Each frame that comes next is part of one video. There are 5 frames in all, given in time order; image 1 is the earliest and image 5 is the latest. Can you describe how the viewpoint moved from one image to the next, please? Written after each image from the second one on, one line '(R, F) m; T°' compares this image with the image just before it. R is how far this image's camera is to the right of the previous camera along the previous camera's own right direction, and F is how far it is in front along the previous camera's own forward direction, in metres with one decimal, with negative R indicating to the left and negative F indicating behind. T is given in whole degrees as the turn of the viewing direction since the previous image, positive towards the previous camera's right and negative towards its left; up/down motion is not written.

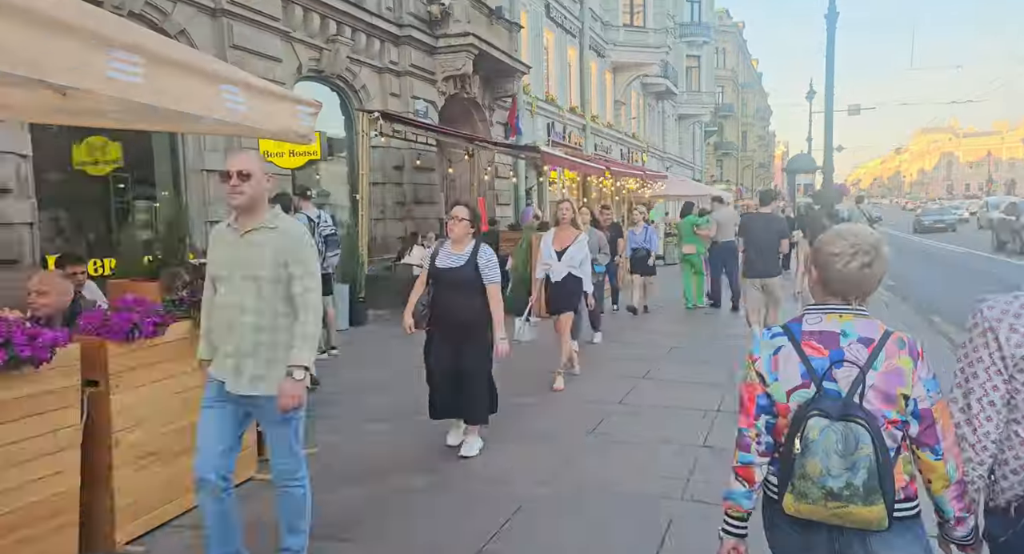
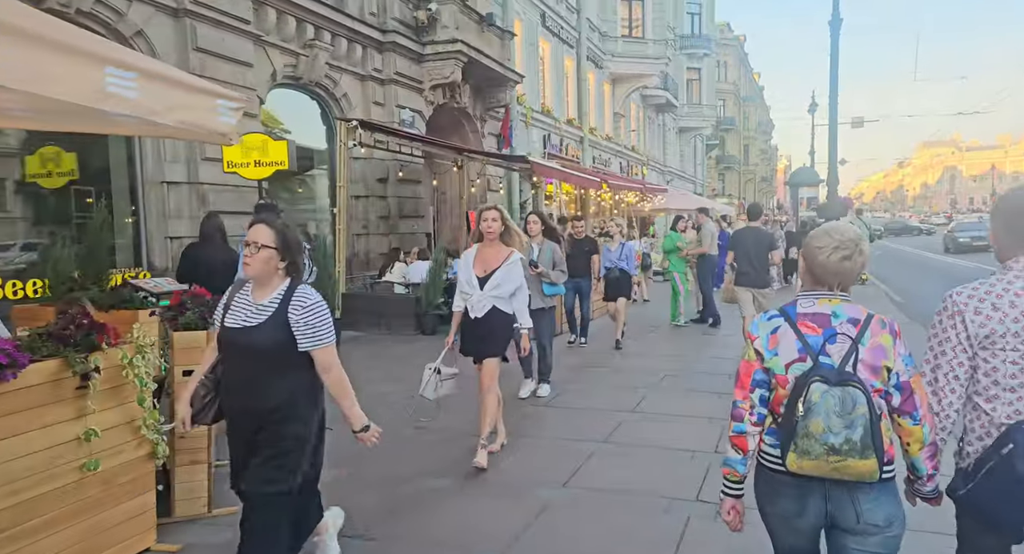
(+0.2, +0.8) m; 0°
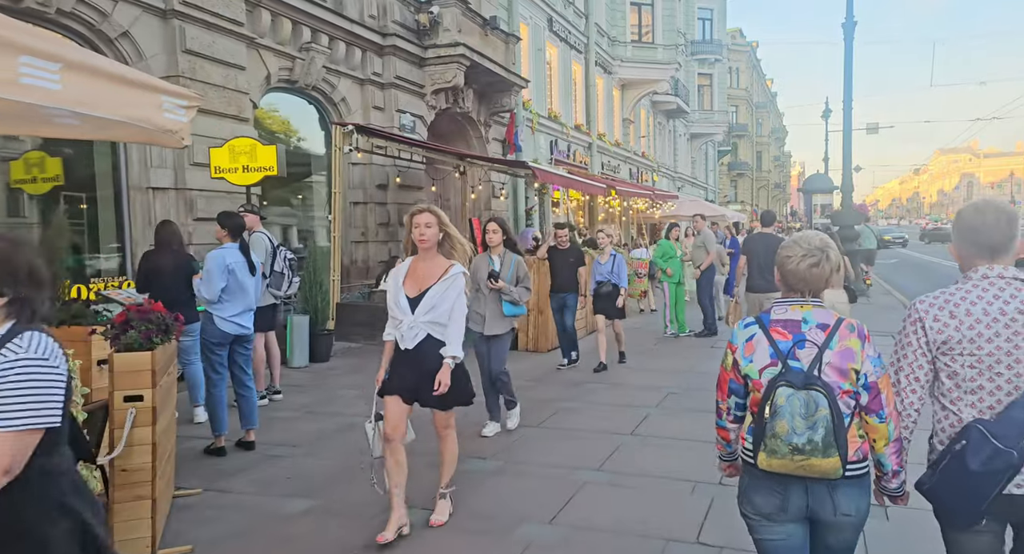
(+0.2, +0.4) m; -1°
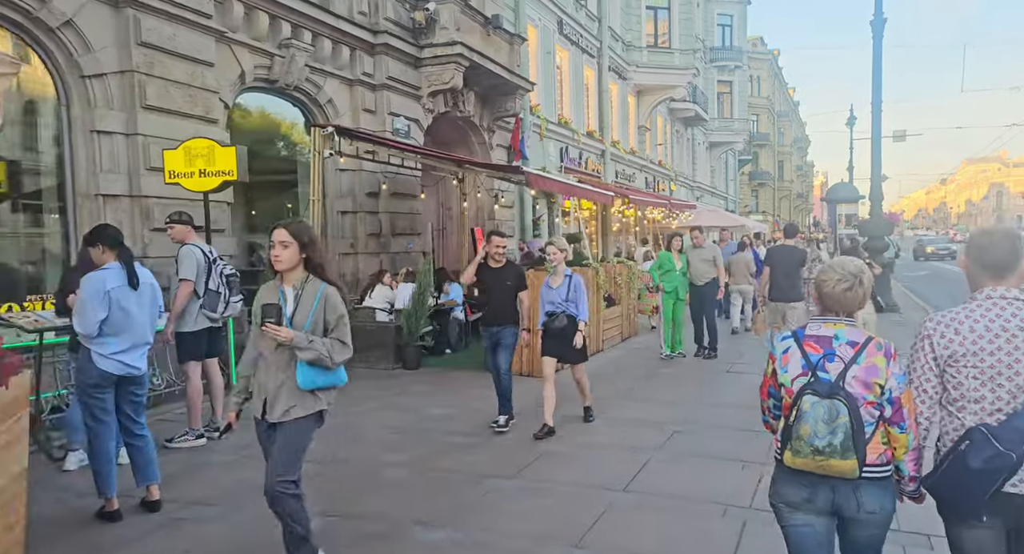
(+0.3, +1.0) m; -1°
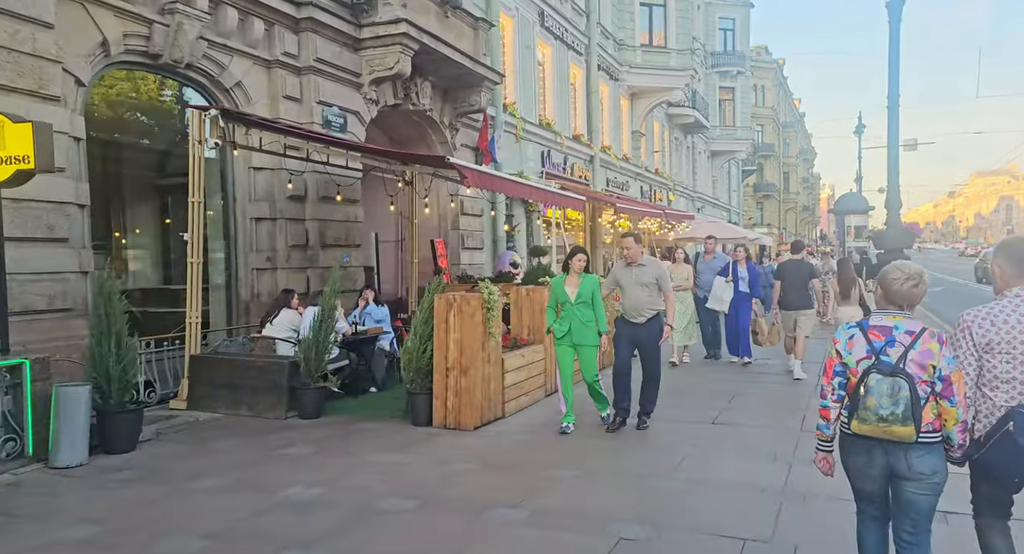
(+0.7, +2.2) m; 0°
